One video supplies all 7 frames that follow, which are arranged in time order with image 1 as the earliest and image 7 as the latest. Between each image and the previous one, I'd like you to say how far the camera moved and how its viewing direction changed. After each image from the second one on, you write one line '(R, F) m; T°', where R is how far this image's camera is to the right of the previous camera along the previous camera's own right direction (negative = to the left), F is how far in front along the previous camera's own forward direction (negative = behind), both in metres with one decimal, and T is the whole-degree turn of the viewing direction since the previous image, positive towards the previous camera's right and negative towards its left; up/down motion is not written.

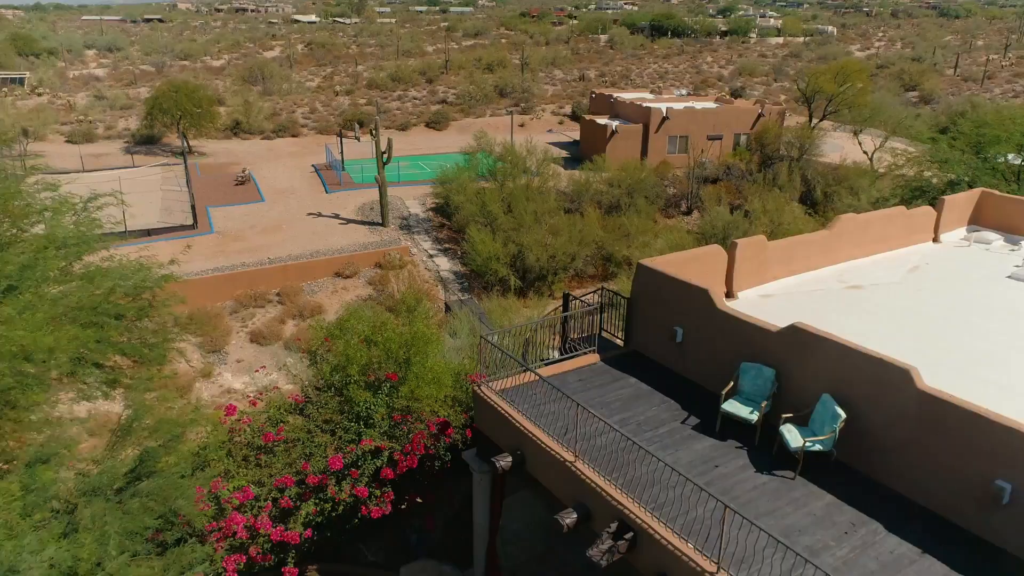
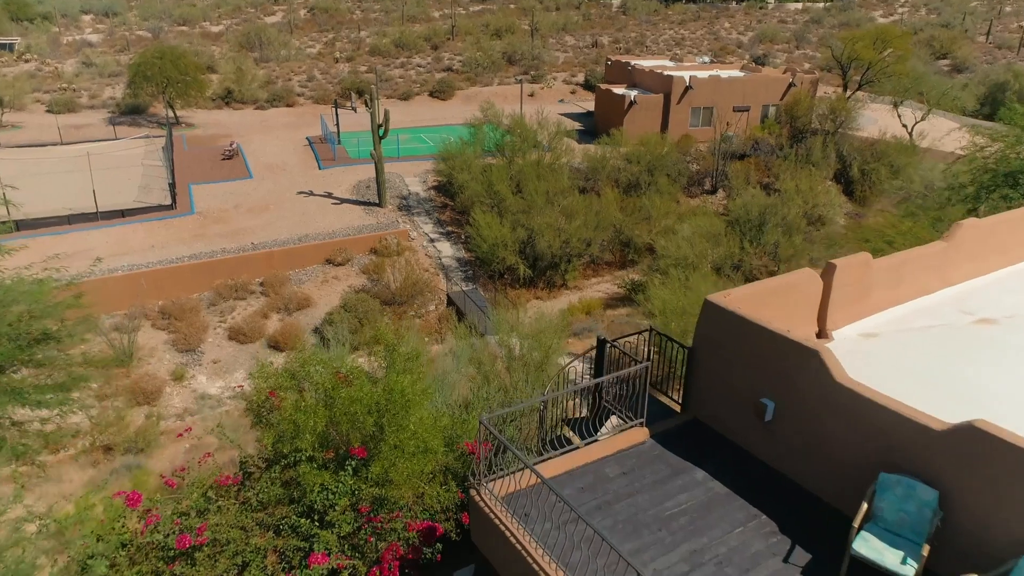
(0.0, +2.0) m; -1°
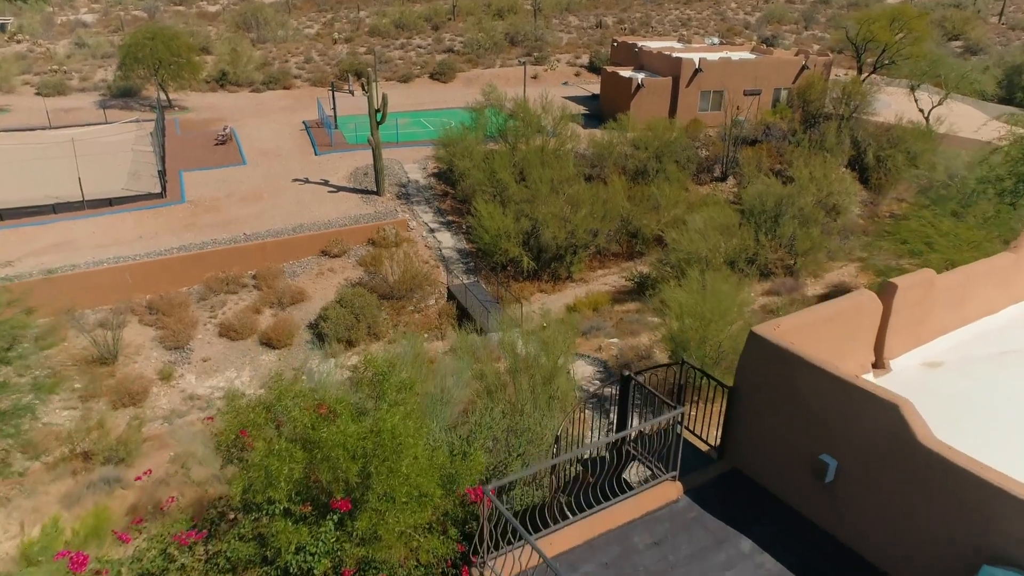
(0.0, +0.7) m; 0°
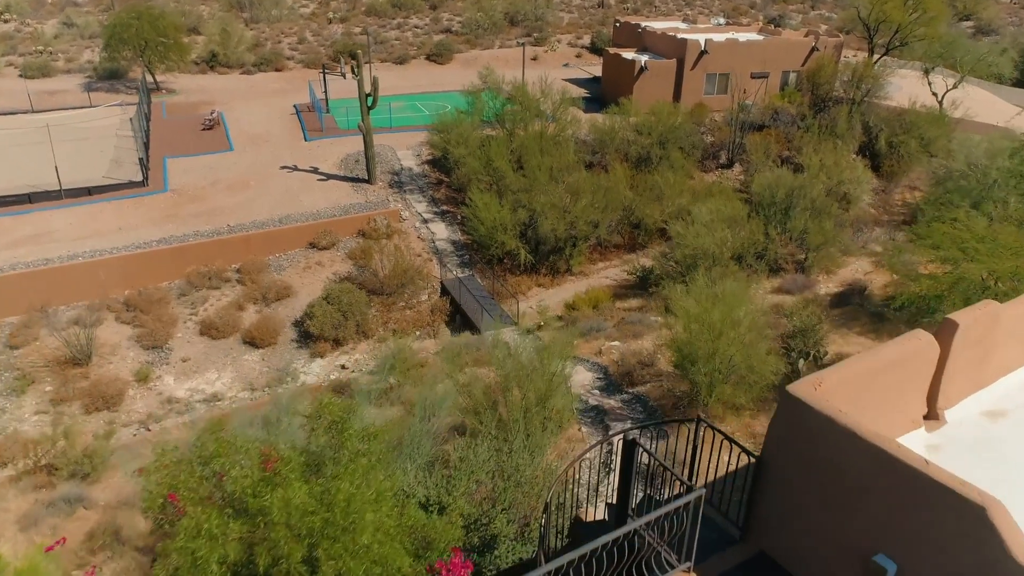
(+0.1, +0.8) m; 0°
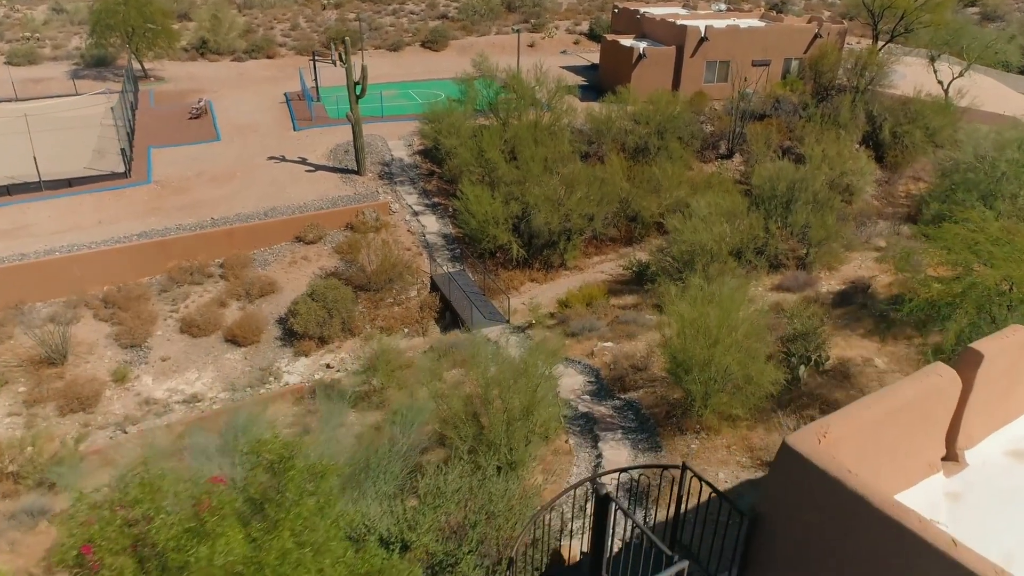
(+0.2, +0.5) m; 0°
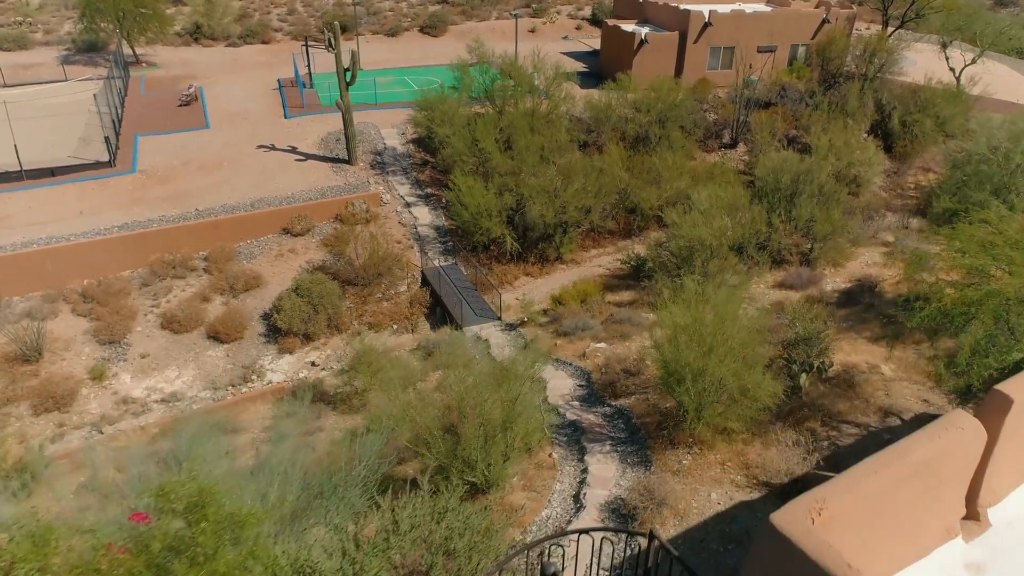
(+0.2, +0.5) m; 0°
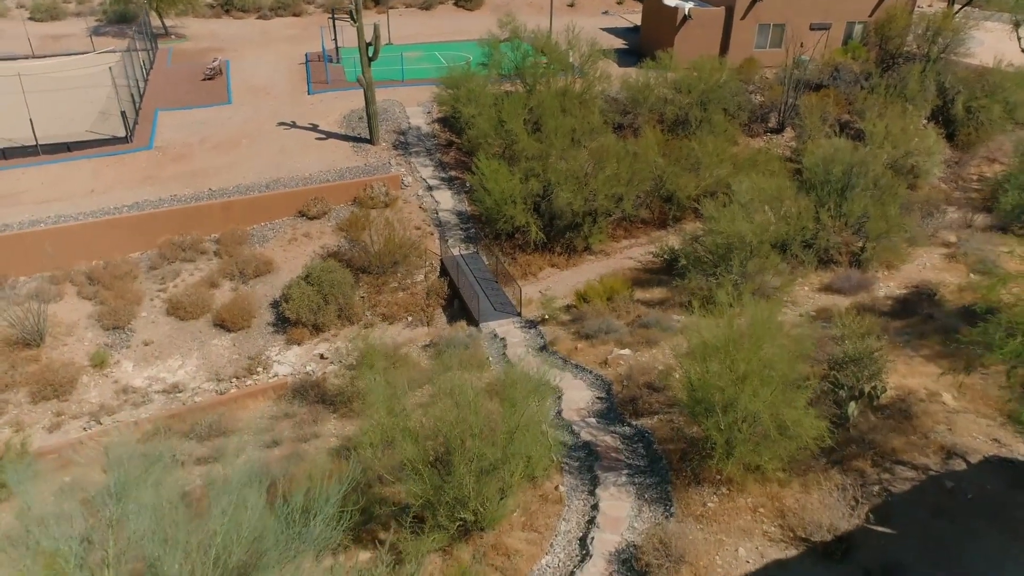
(+0.3, +0.9) m; -3°
